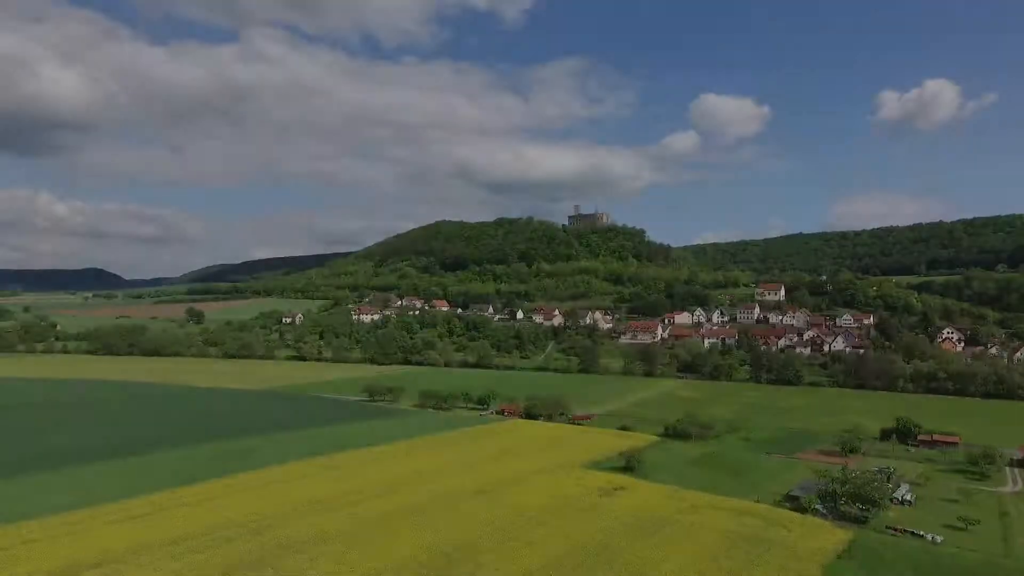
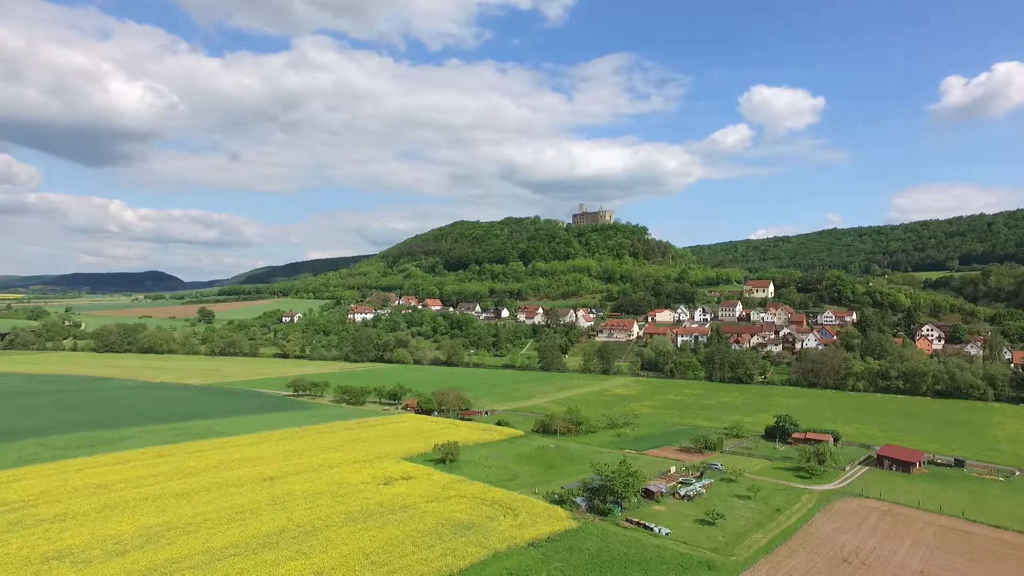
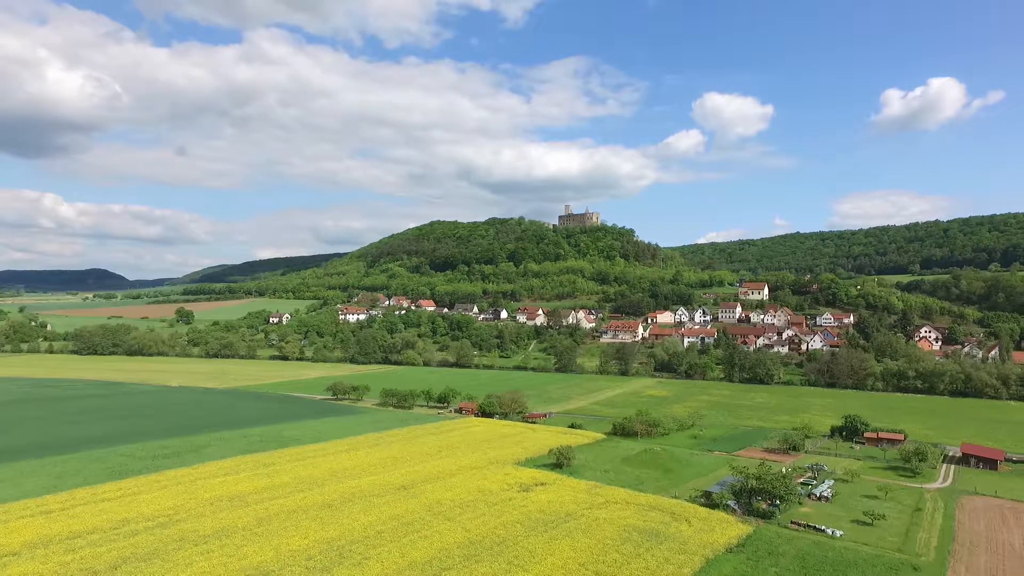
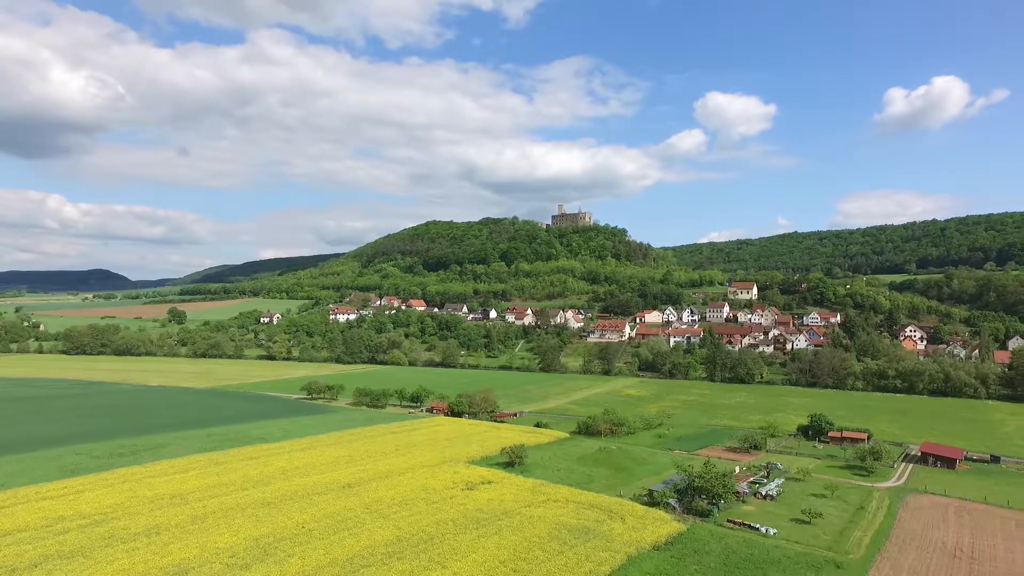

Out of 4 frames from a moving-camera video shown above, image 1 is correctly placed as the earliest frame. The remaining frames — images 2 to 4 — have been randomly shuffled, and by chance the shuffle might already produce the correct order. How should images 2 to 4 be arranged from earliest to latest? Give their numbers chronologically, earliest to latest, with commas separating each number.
3, 4, 2
